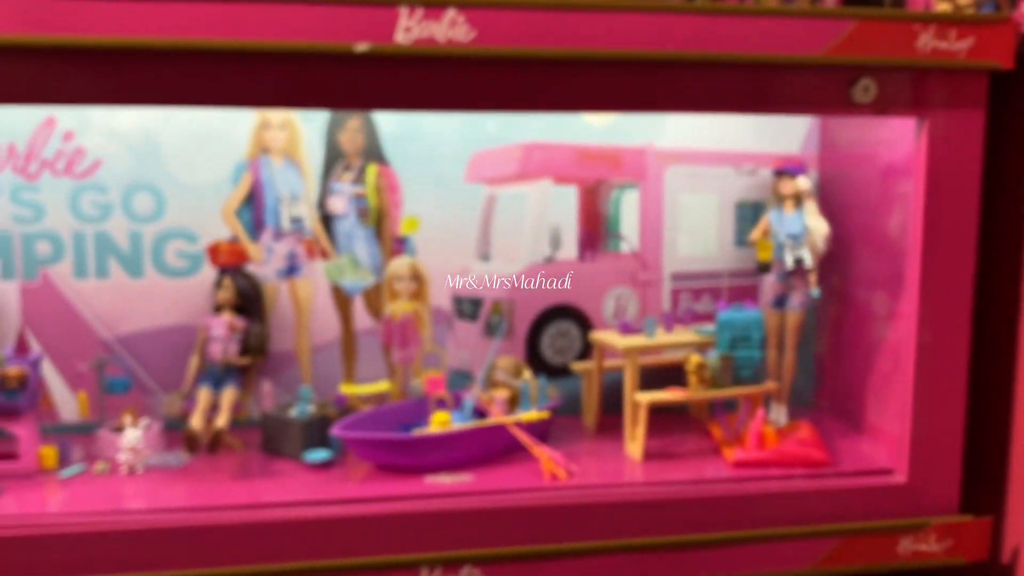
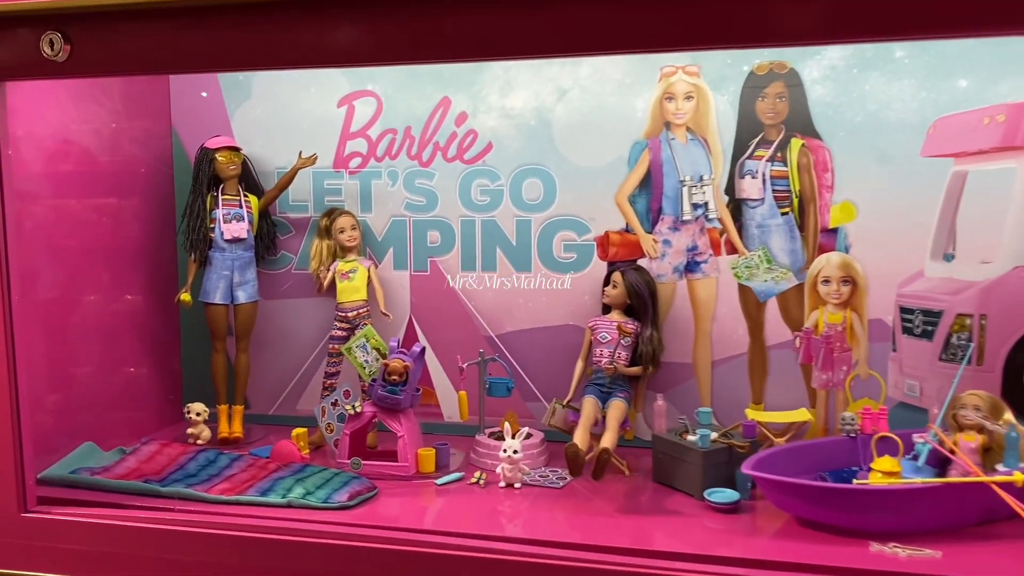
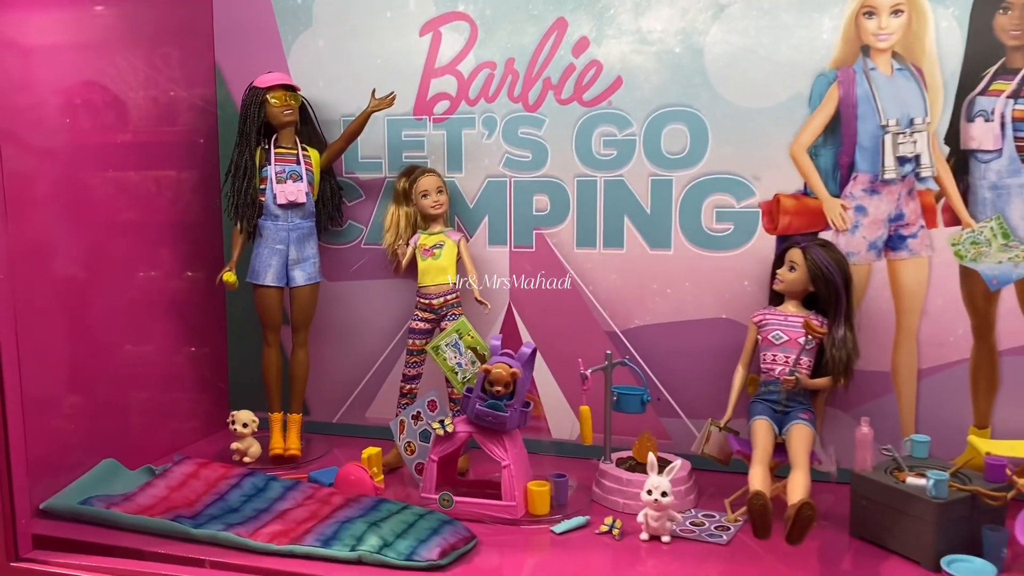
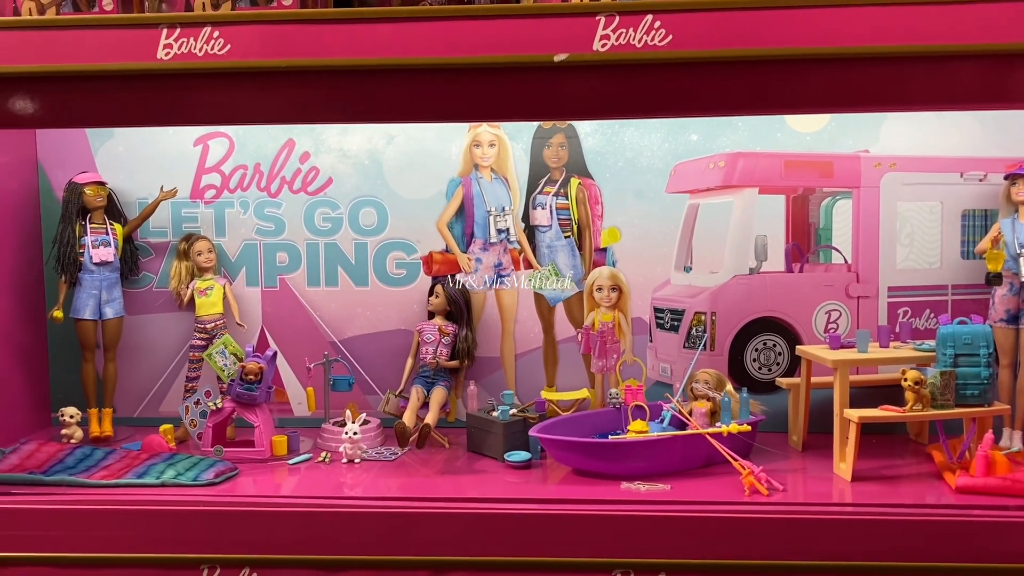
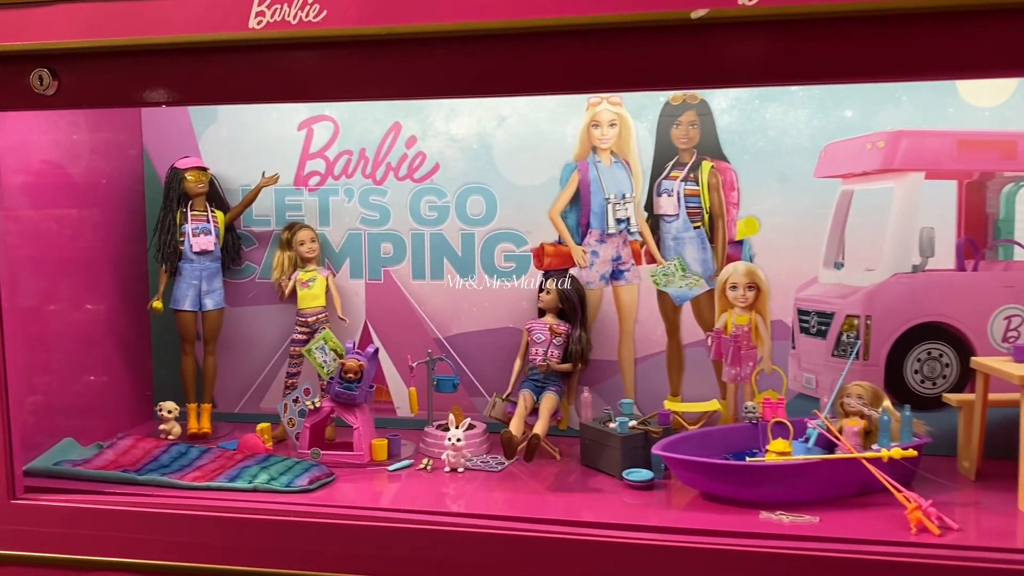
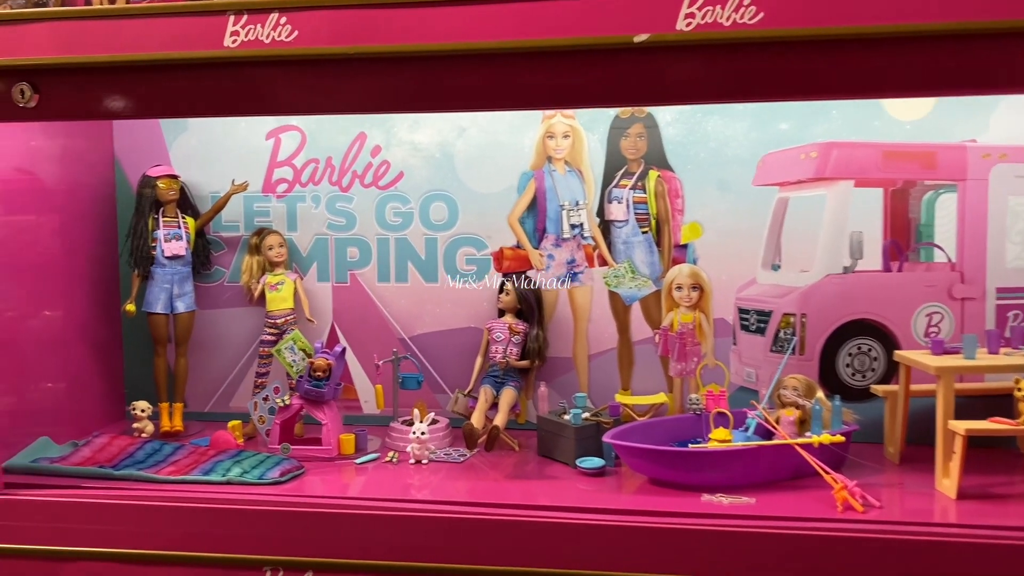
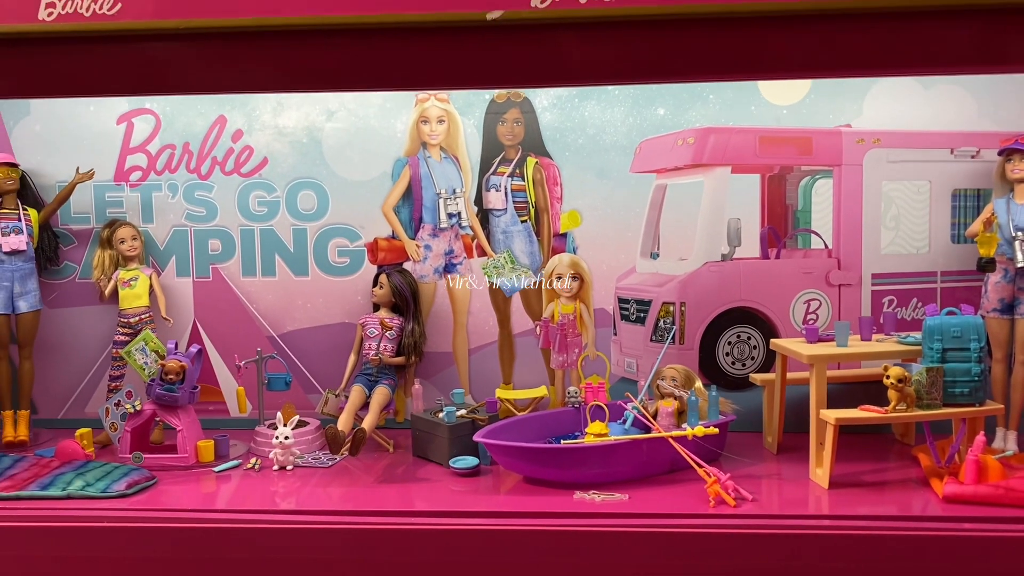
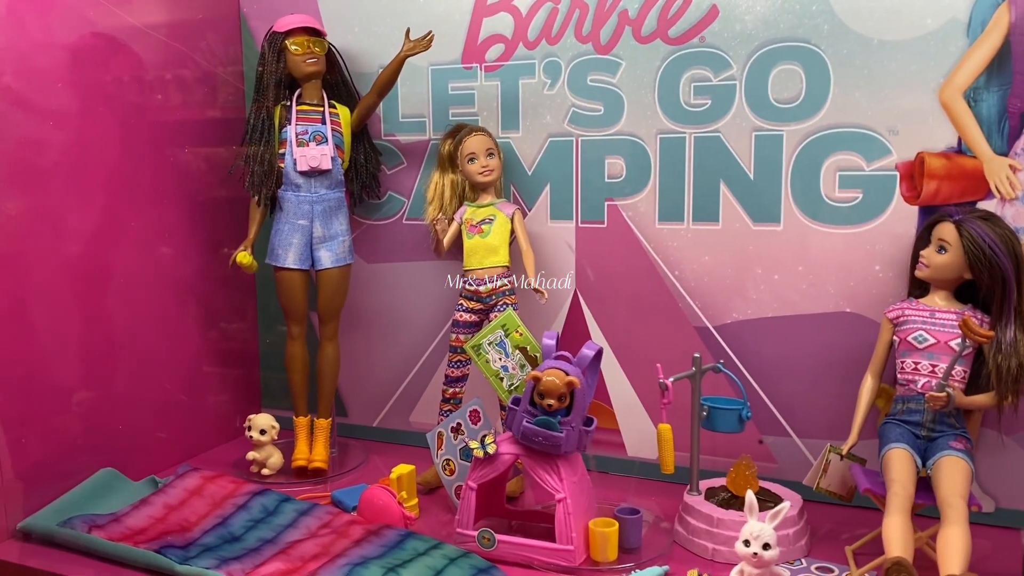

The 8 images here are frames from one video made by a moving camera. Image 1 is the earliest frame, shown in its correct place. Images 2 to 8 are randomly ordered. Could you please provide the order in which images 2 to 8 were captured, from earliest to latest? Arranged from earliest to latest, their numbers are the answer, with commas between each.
7, 4, 6, 5, 2, 3, 8
